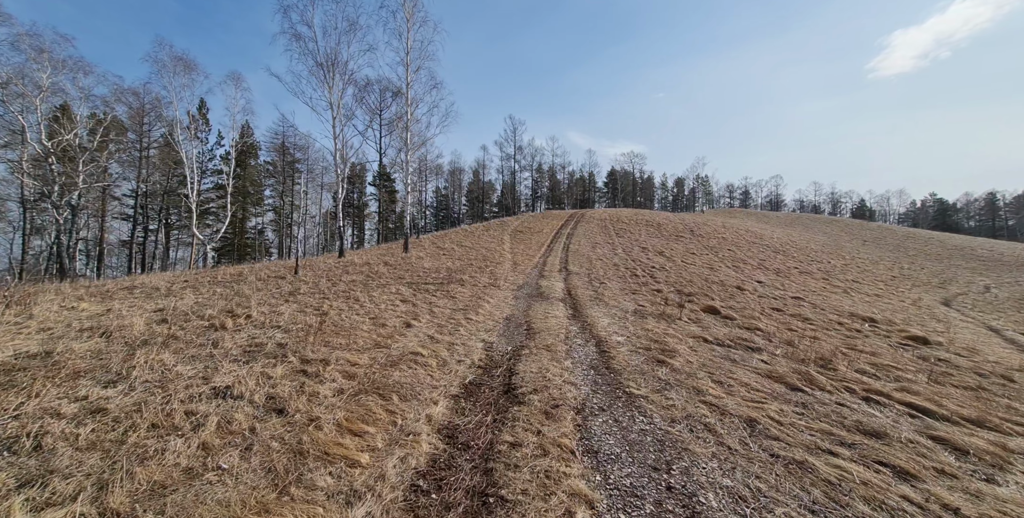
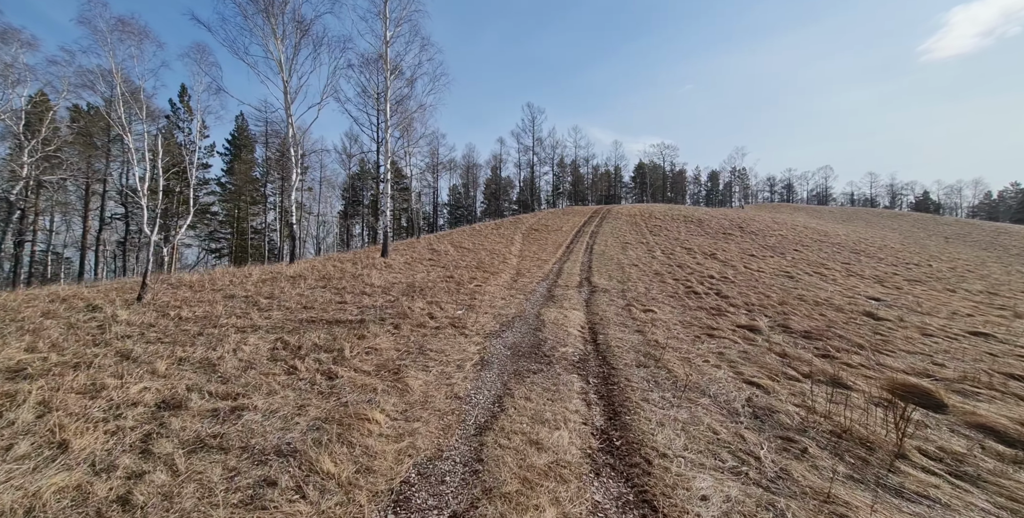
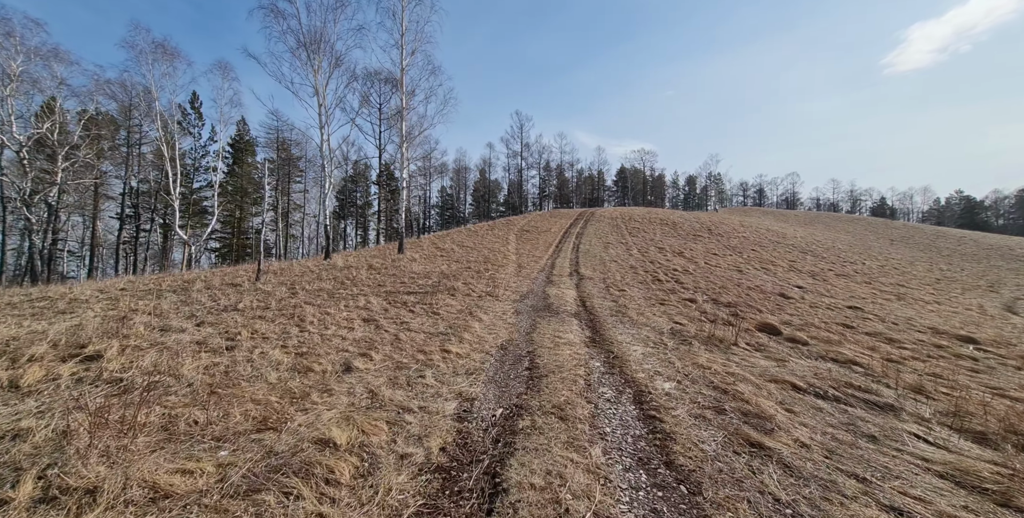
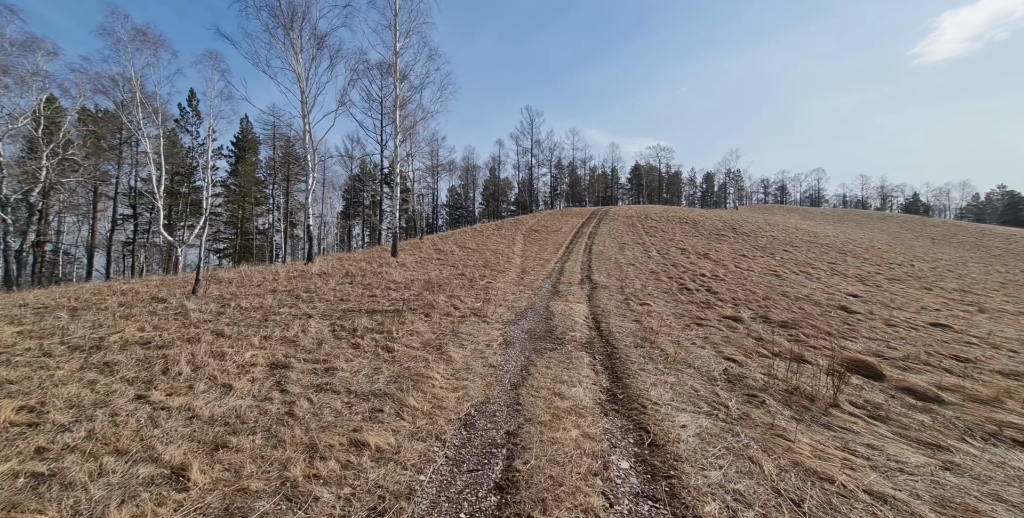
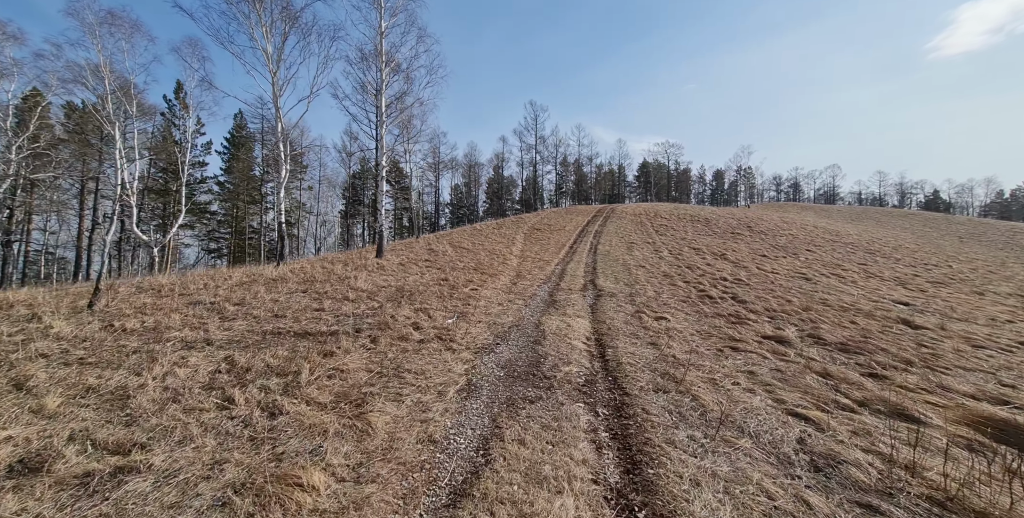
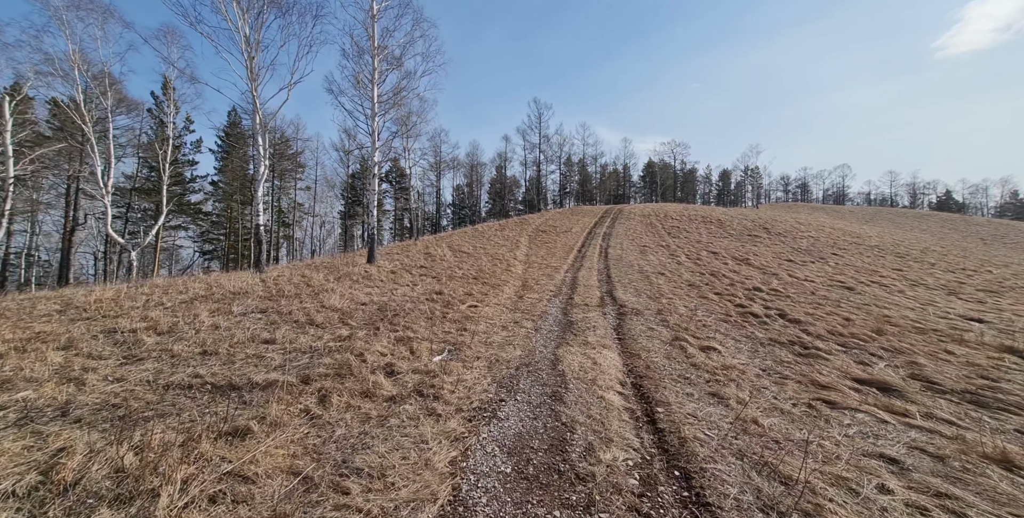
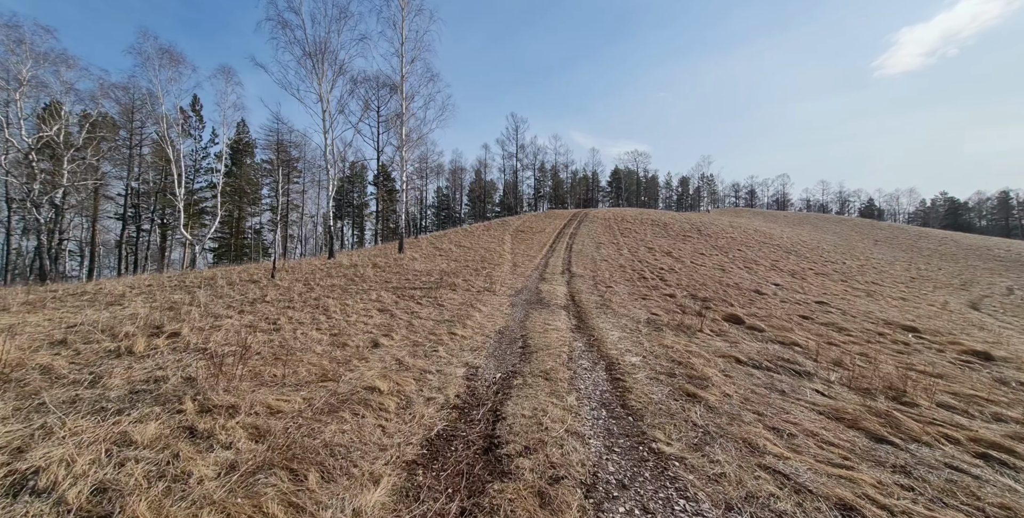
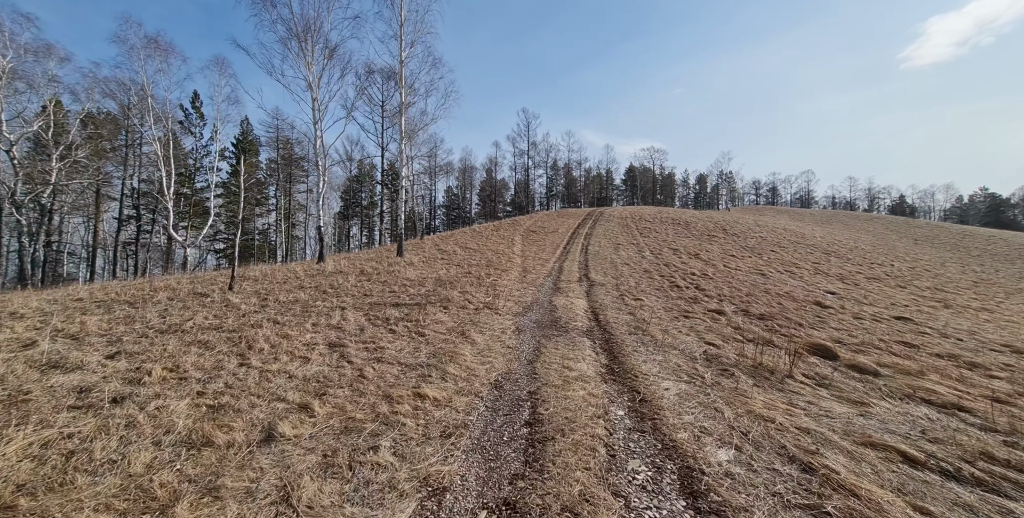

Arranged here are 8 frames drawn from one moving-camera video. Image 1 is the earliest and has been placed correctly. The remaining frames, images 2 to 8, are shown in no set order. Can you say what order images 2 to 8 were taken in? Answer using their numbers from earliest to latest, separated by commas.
7, 3, 8, 4, 2, 5, 6
